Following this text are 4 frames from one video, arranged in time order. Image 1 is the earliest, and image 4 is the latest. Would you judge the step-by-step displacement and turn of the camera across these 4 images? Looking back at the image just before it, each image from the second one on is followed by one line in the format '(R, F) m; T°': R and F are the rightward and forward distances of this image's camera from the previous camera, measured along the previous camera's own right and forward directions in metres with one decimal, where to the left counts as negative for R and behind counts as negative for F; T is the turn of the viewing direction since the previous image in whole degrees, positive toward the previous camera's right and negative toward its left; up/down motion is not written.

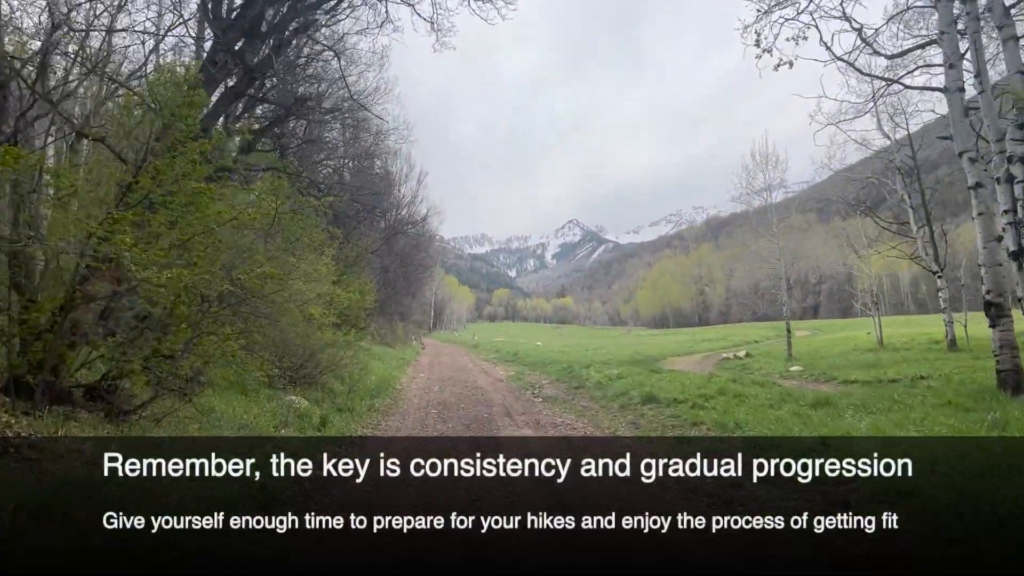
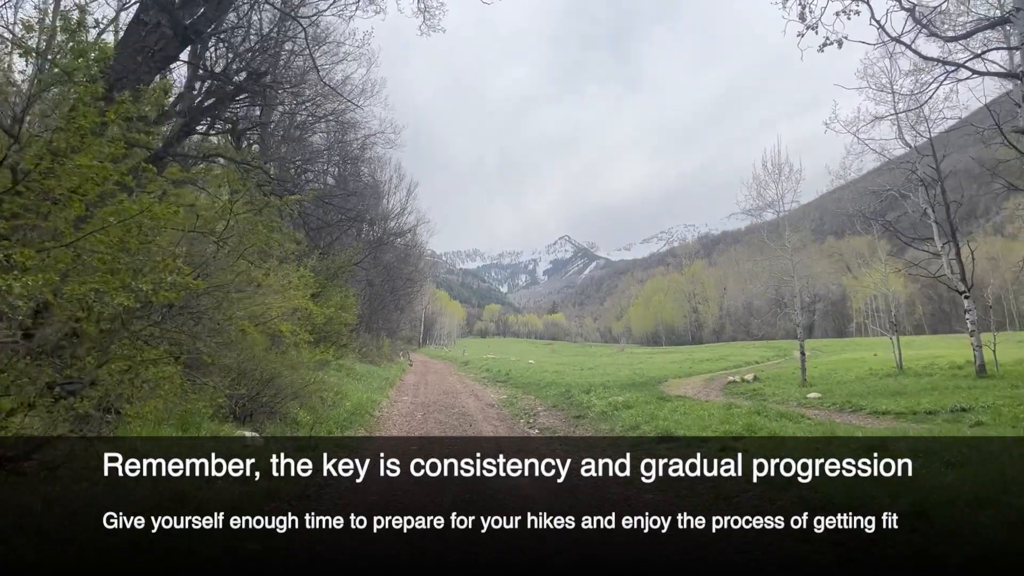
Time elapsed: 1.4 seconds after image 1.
(0.0, +1.3) m; +1°
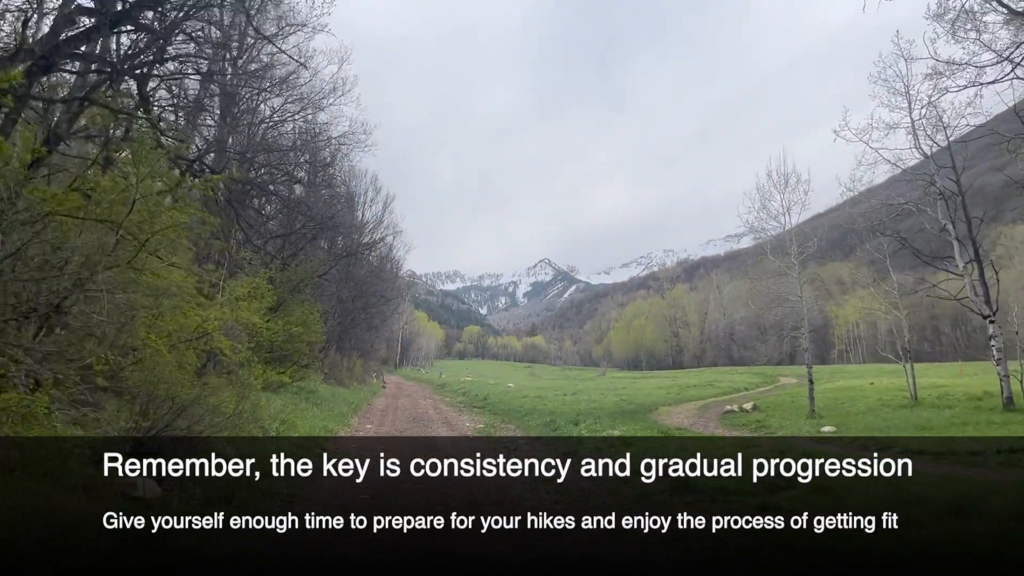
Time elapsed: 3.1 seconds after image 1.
(0.0, +1.6) m; +2°
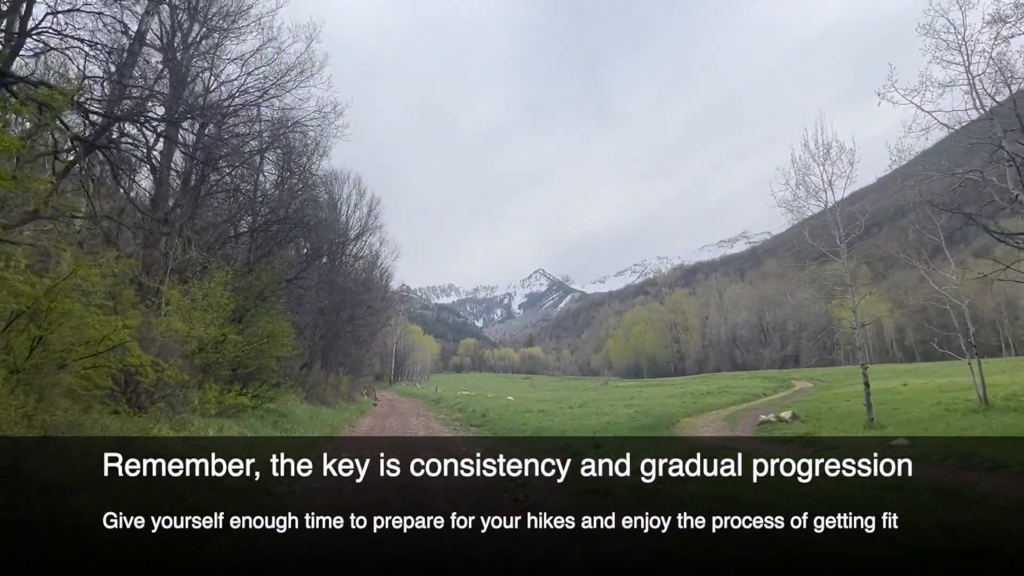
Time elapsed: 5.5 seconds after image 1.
(-0.1, +2.1) m; +1°
